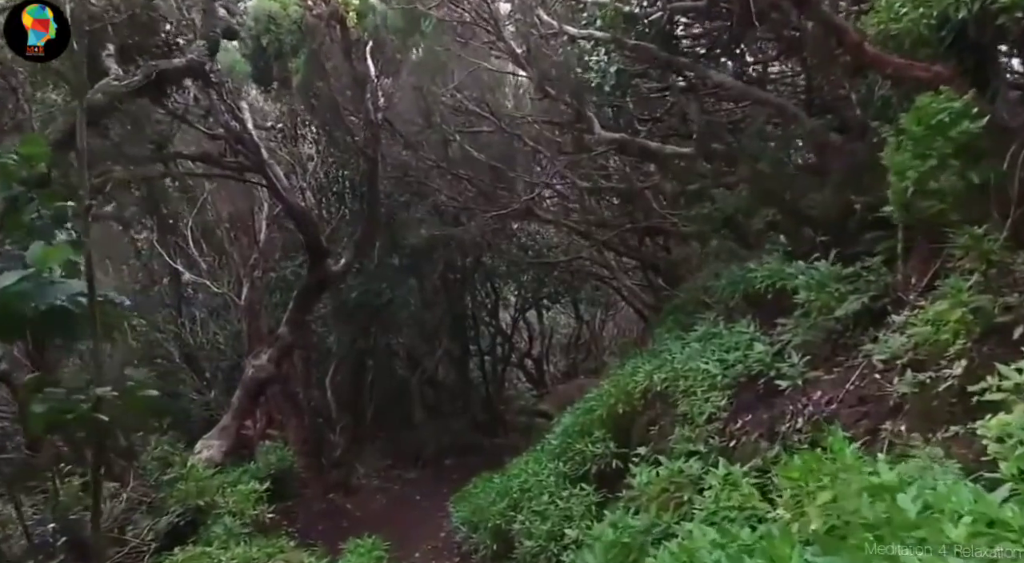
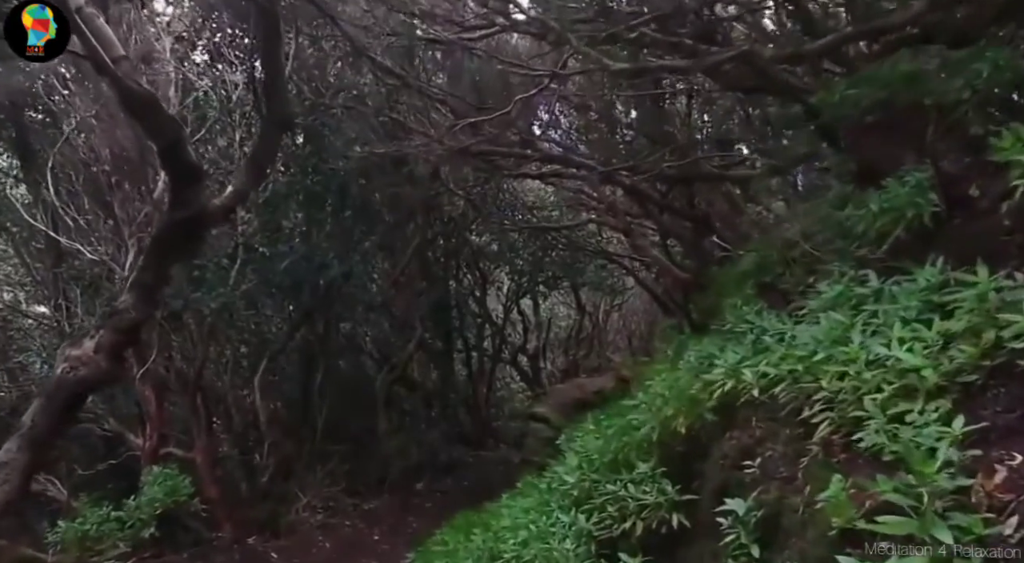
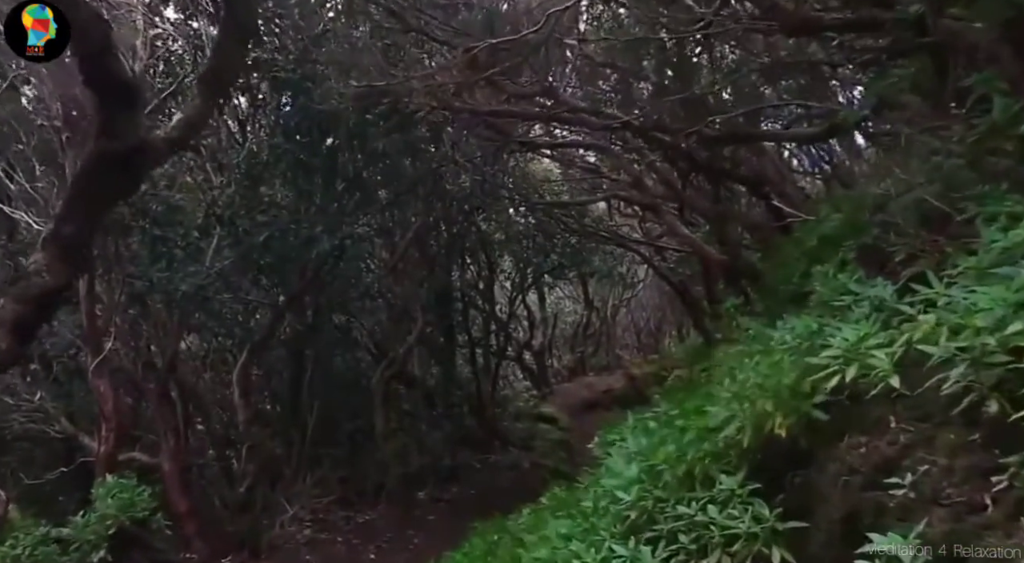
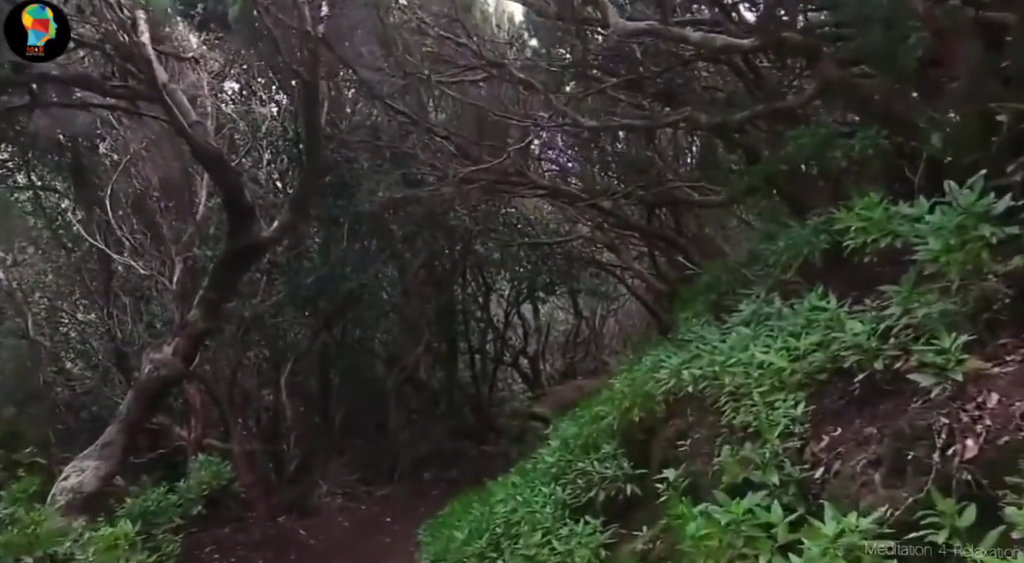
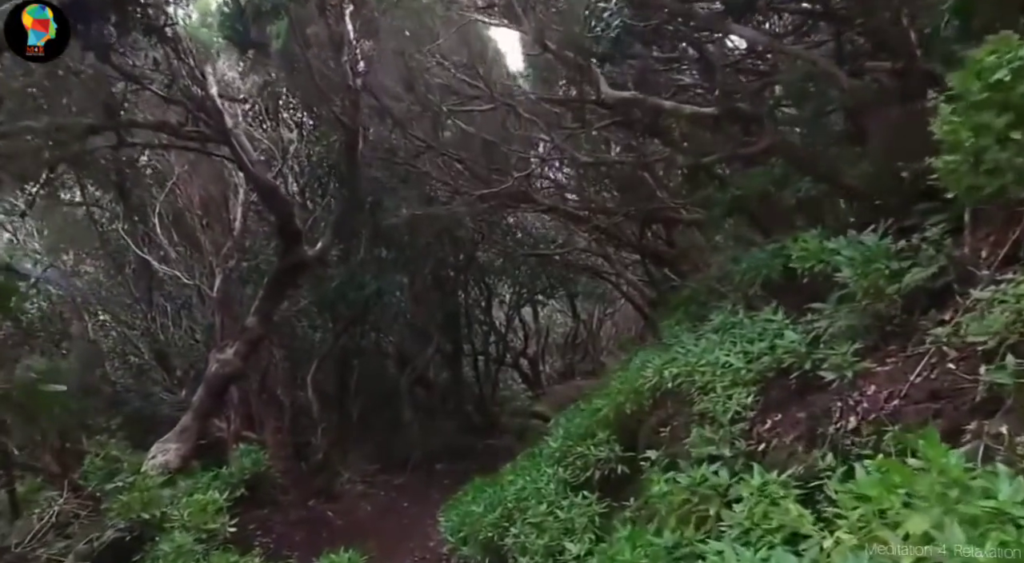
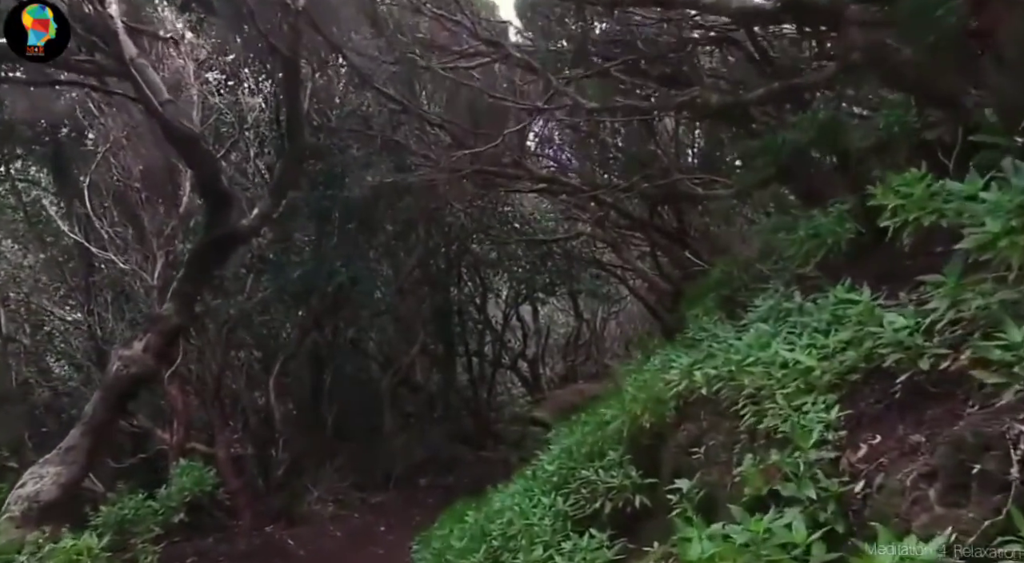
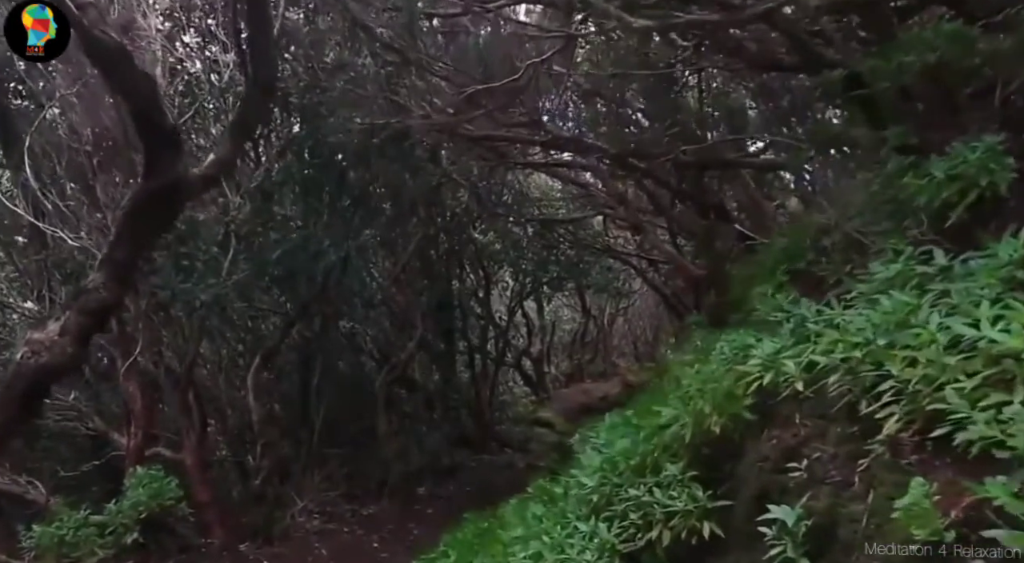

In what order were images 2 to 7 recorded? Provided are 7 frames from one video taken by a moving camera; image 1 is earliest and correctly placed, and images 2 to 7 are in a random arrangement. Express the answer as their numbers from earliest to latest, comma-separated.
5, 4, 6, 2, 7, 3
